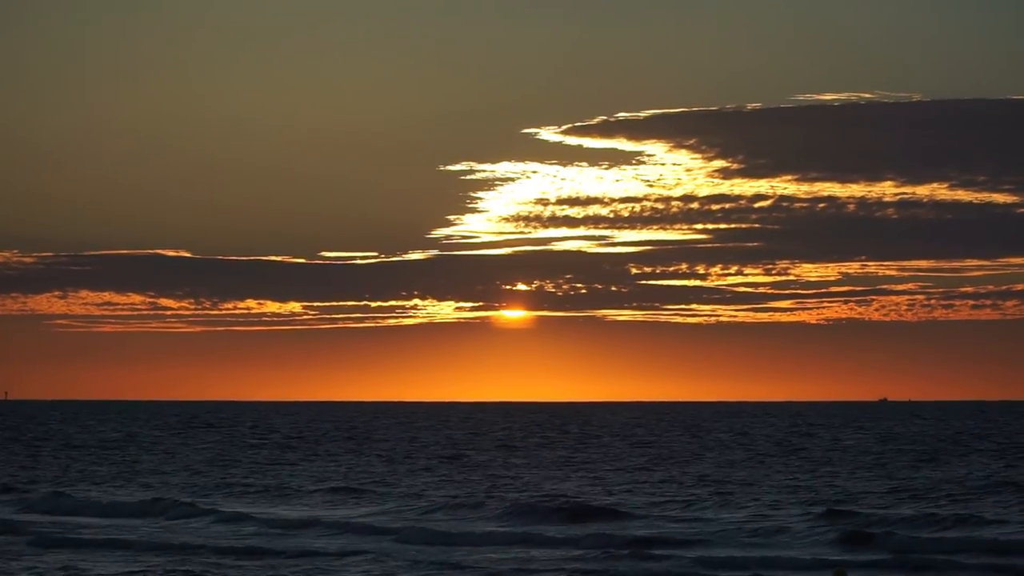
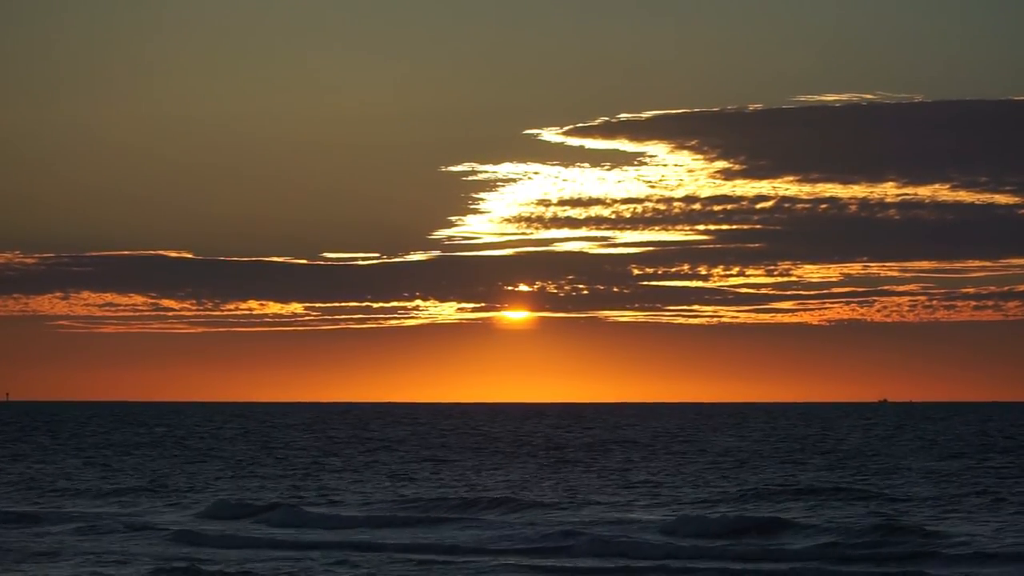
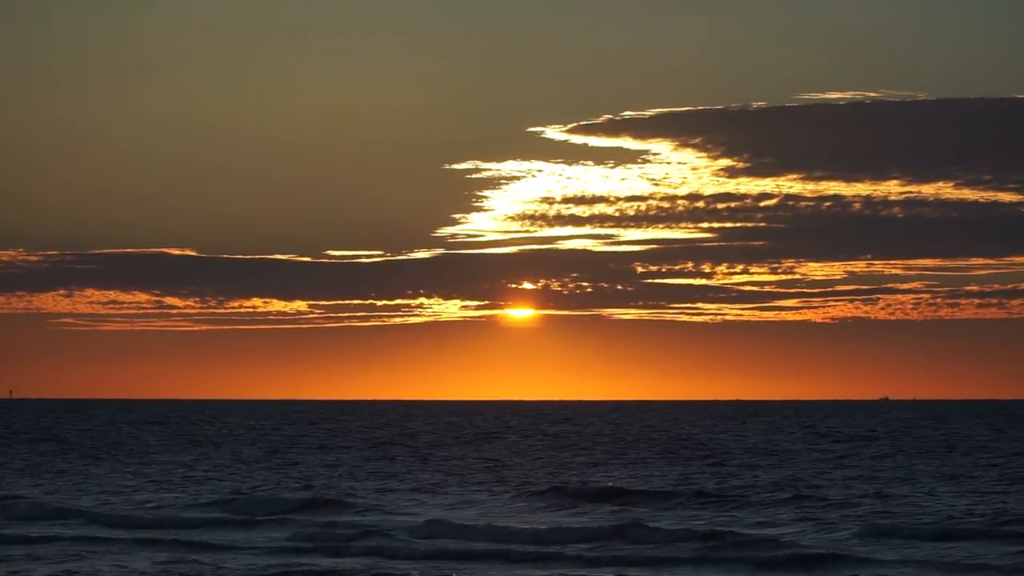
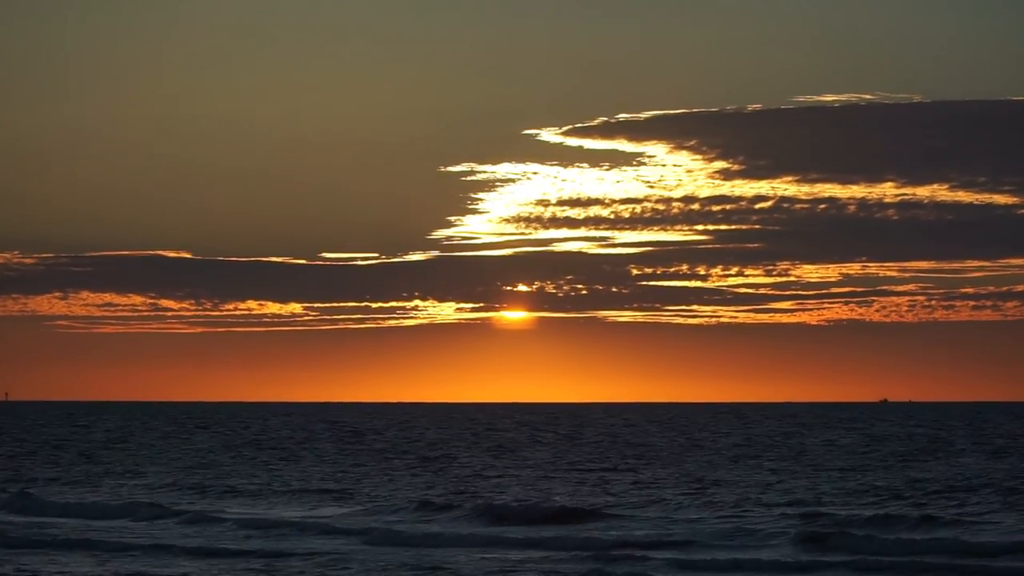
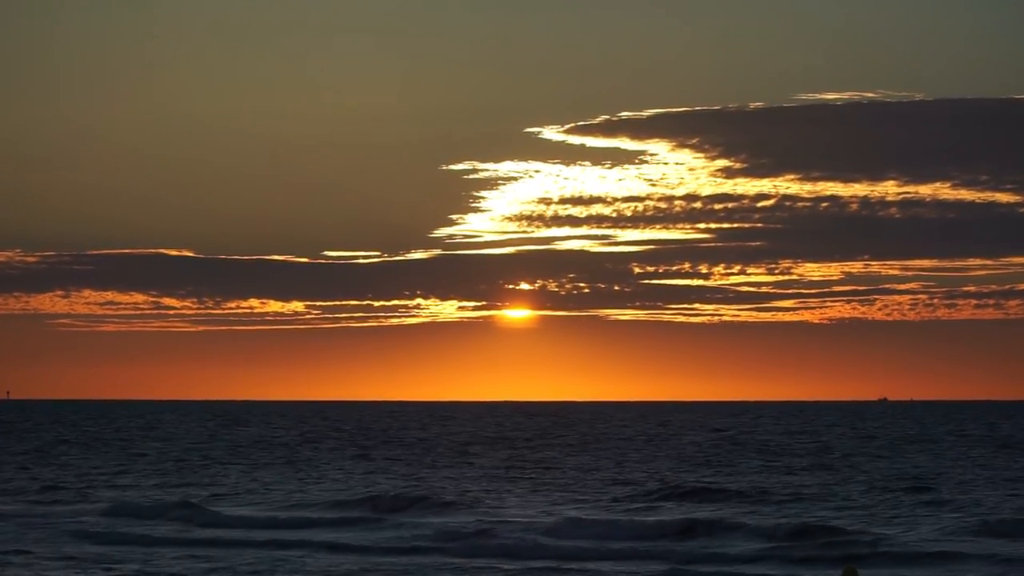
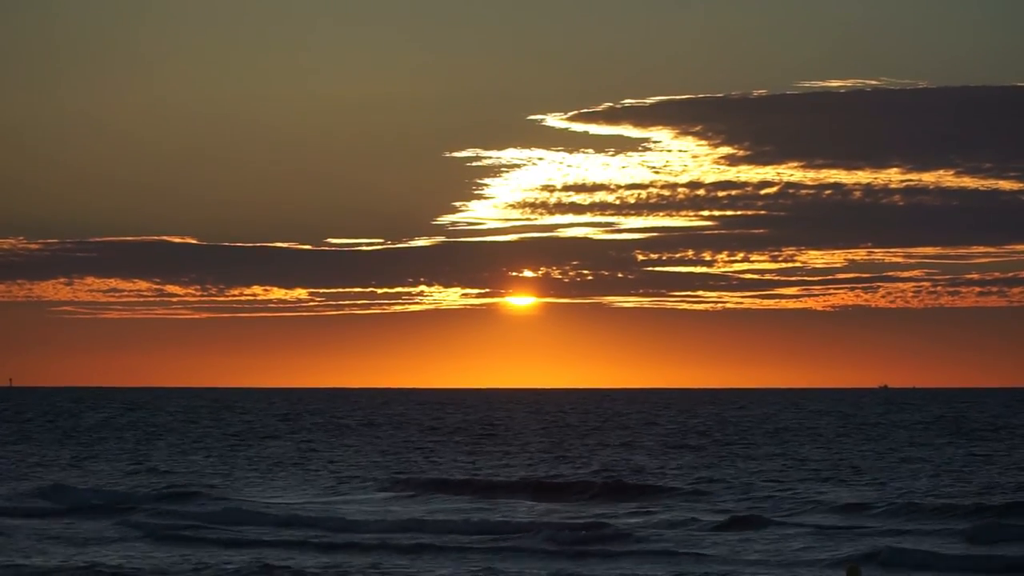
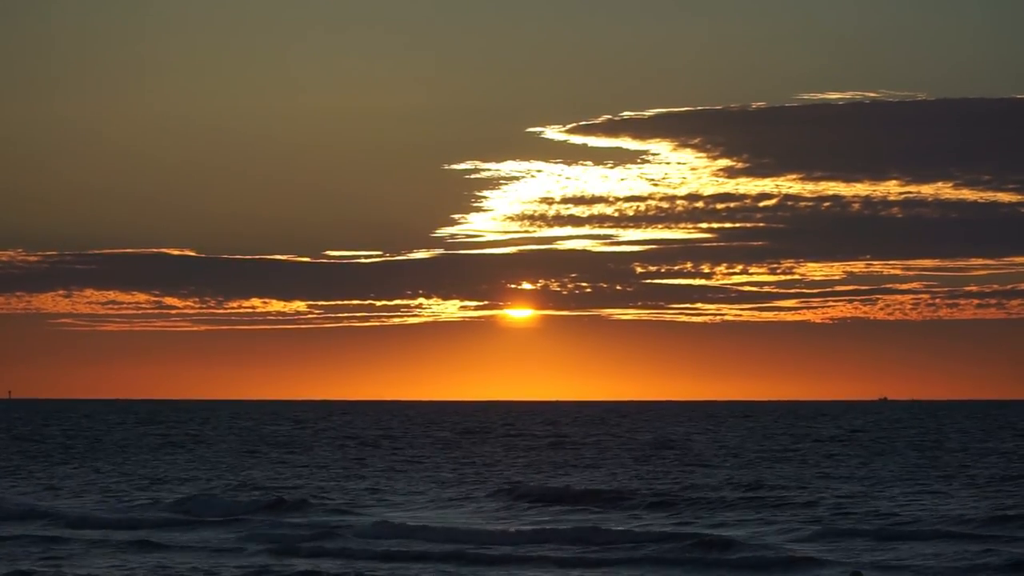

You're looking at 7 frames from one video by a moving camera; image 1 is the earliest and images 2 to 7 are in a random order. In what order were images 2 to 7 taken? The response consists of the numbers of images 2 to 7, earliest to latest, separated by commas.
4, 2, 5, 3, 7, 6
